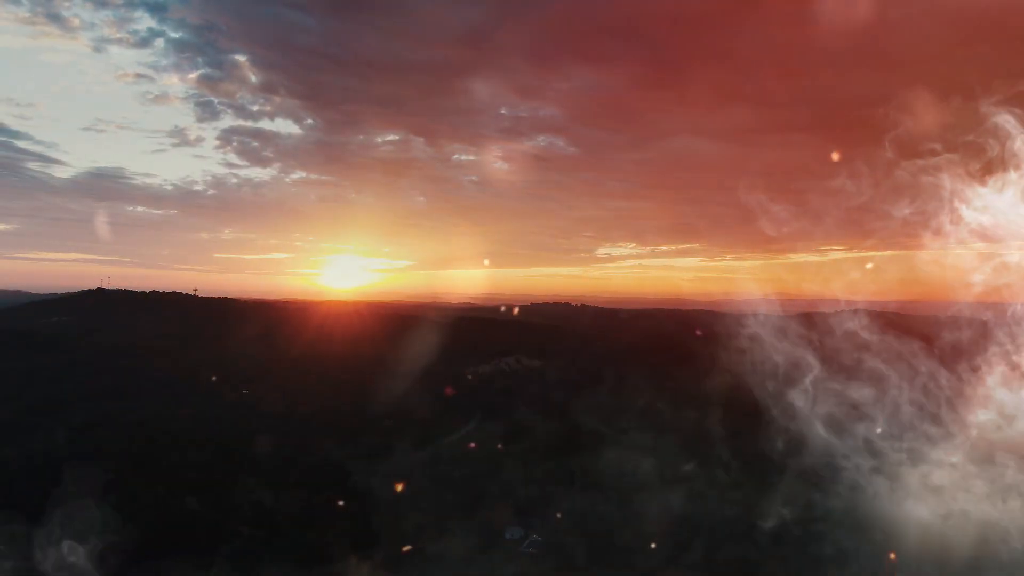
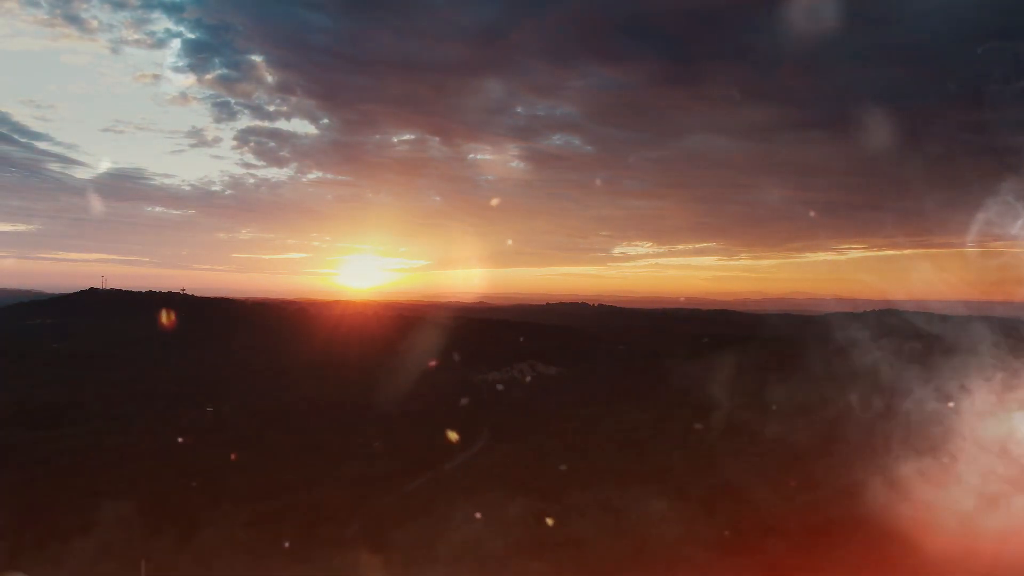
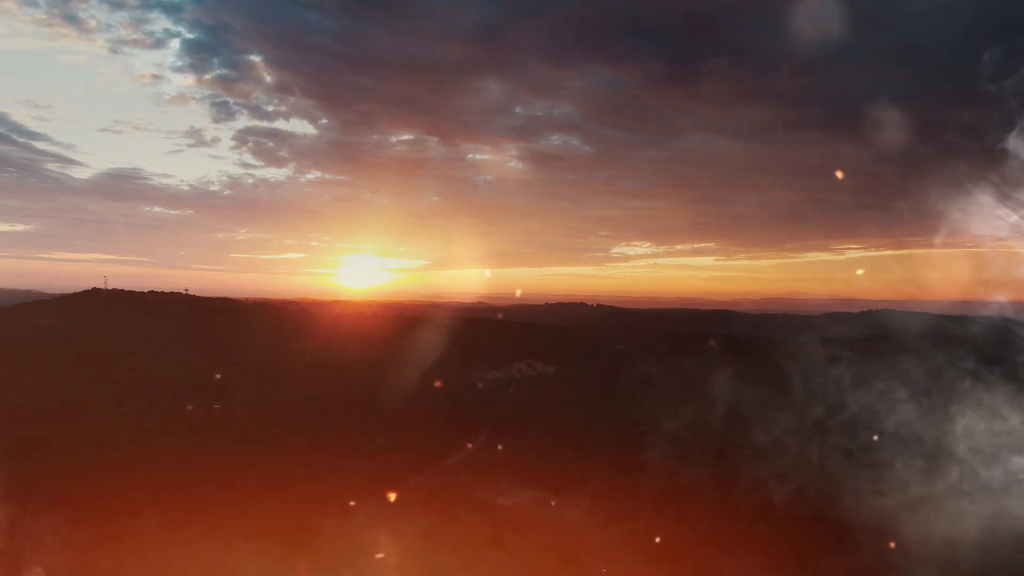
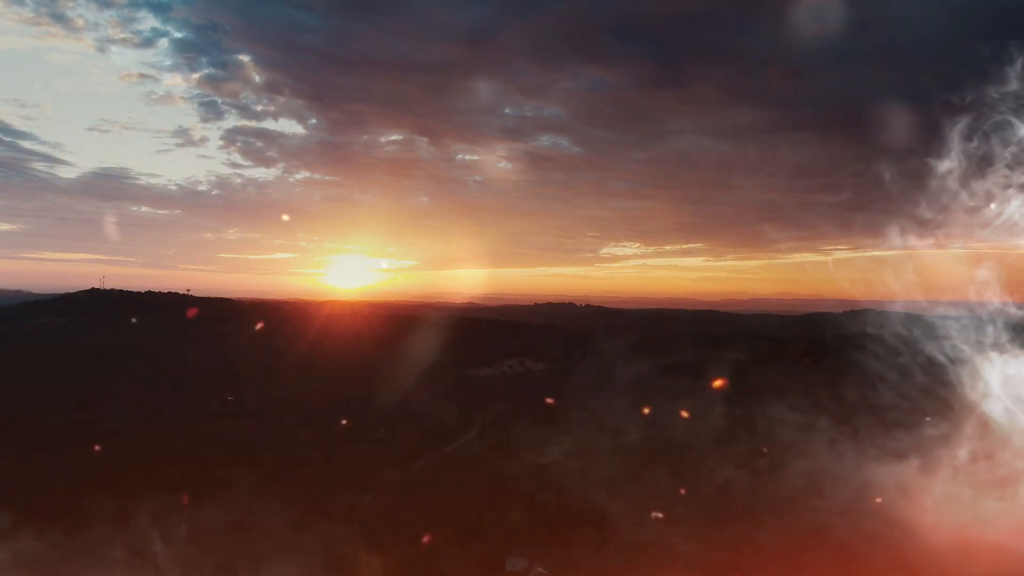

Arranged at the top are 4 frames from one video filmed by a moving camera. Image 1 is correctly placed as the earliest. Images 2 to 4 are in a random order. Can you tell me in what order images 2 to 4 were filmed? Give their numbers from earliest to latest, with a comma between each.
4, 3, 2
